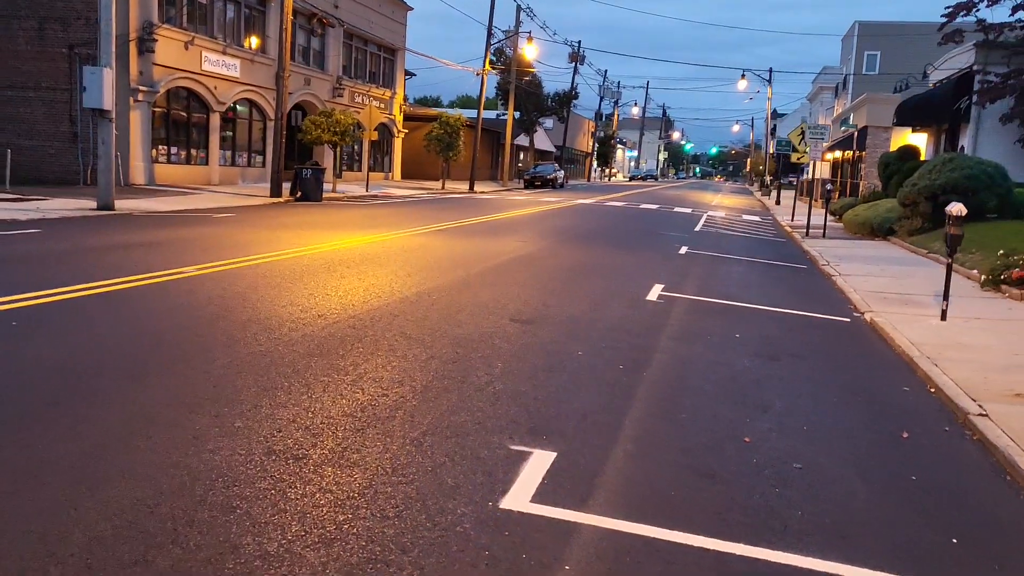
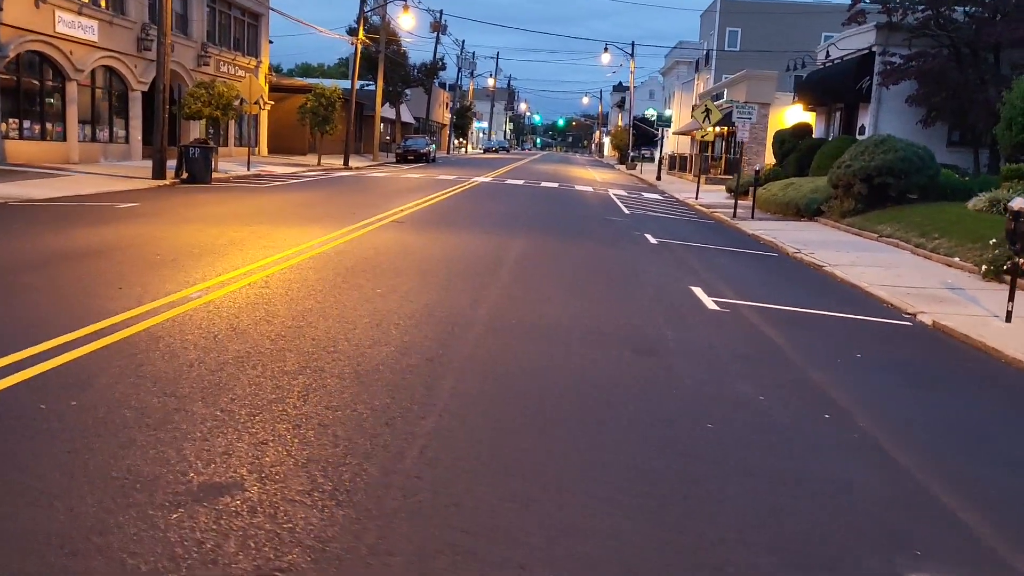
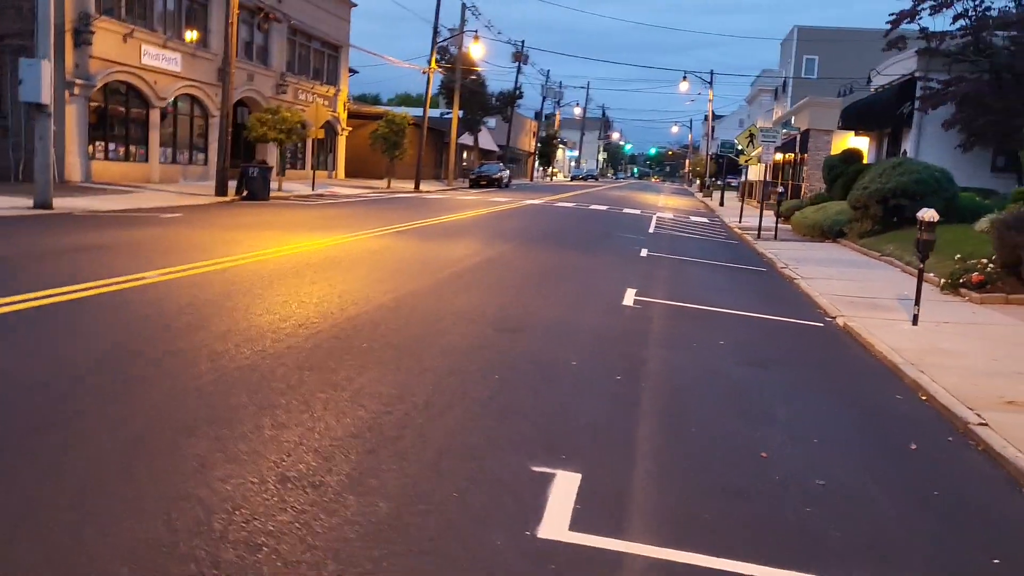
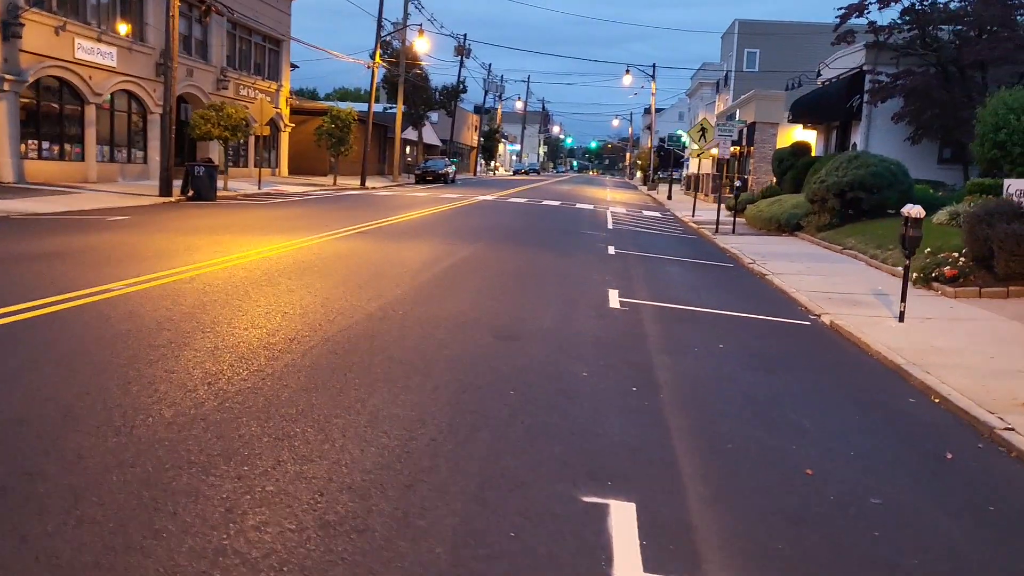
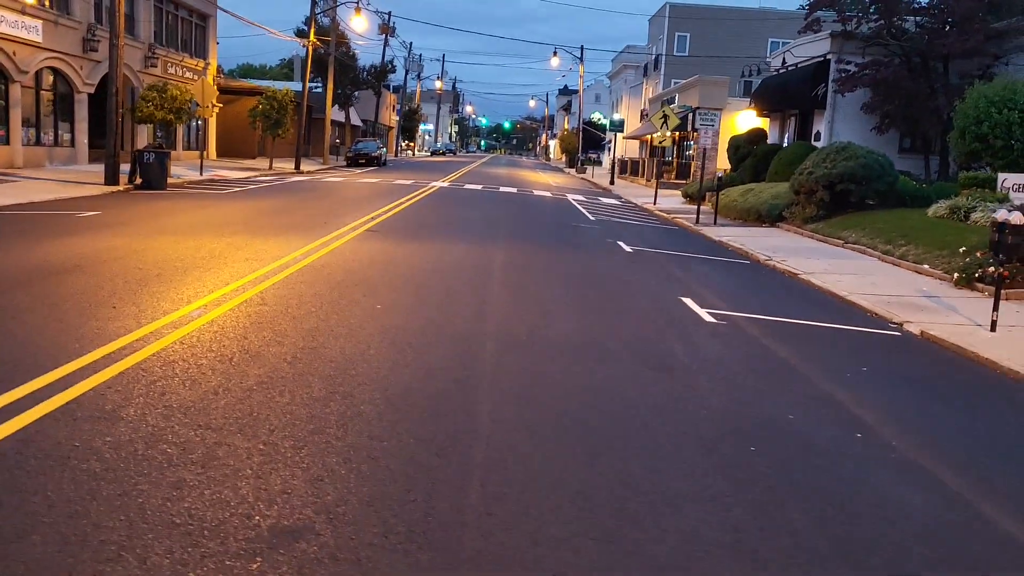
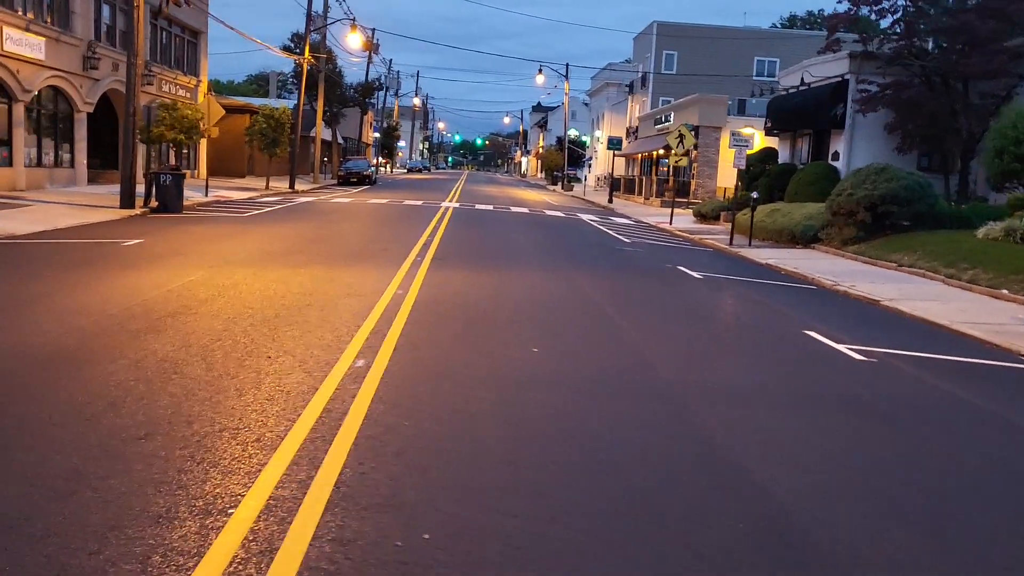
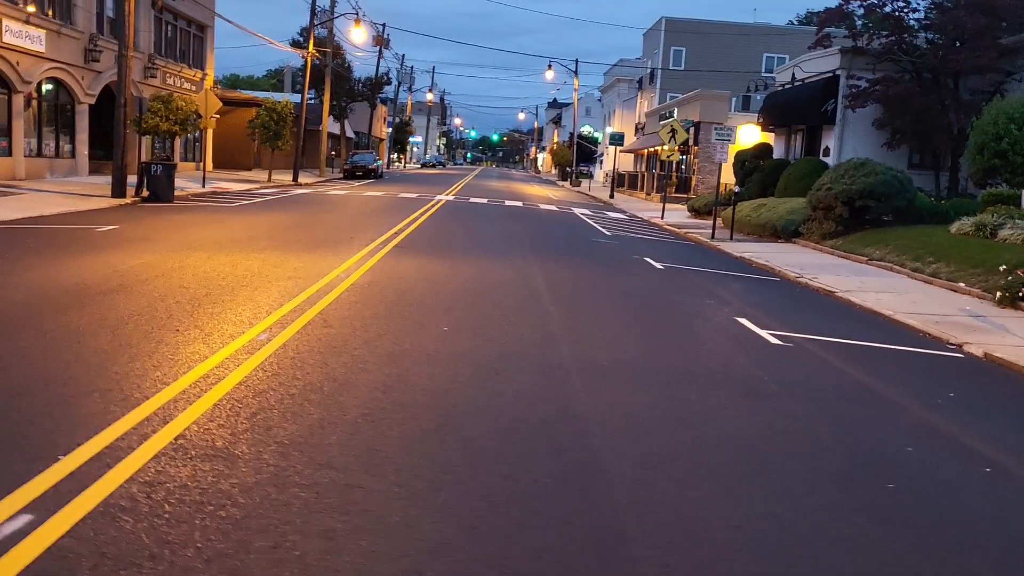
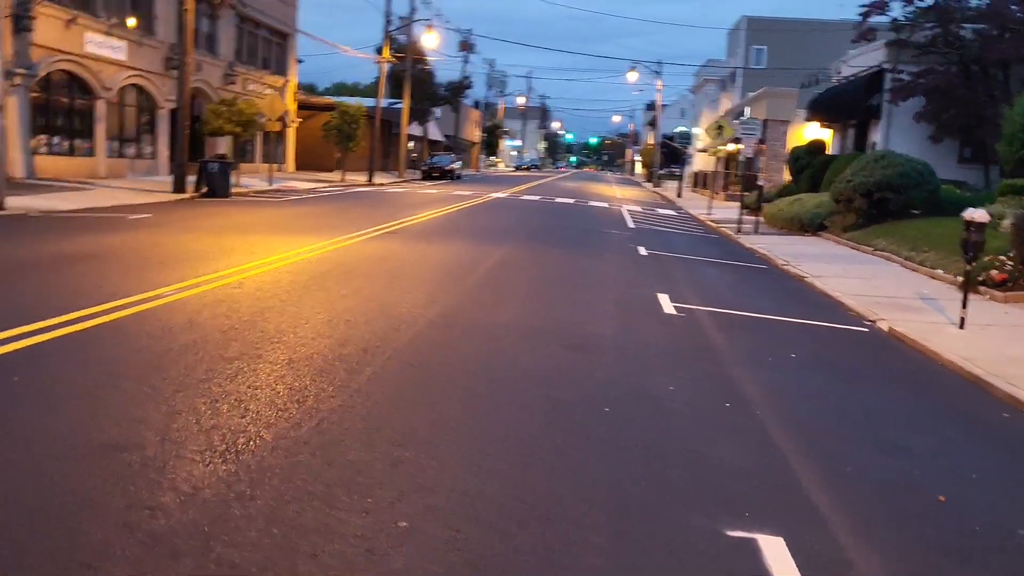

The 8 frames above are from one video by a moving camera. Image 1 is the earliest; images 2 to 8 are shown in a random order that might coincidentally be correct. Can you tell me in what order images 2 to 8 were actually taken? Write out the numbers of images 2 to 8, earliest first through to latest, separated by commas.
3, 4, 8, 2, 5, 7, 6
